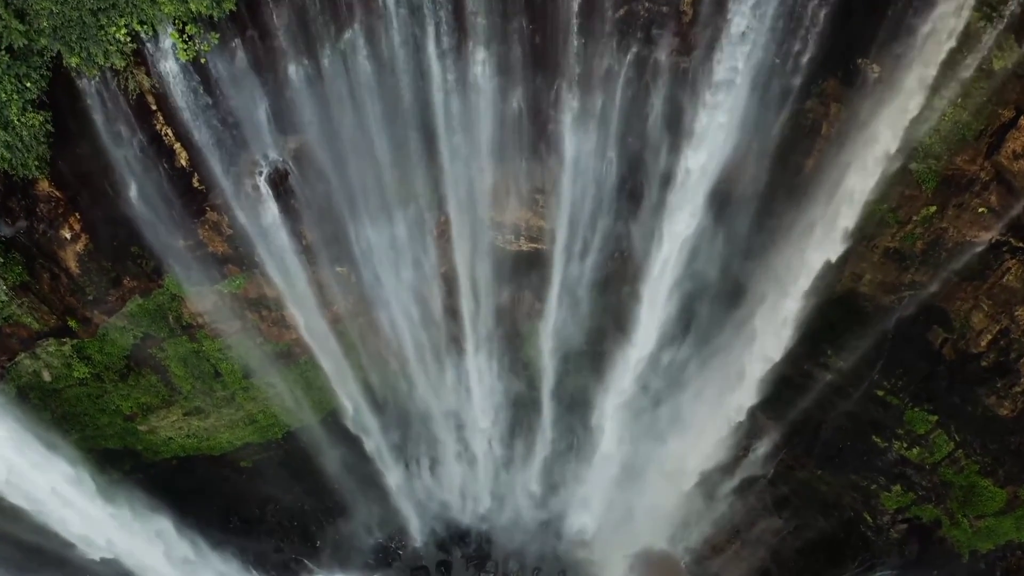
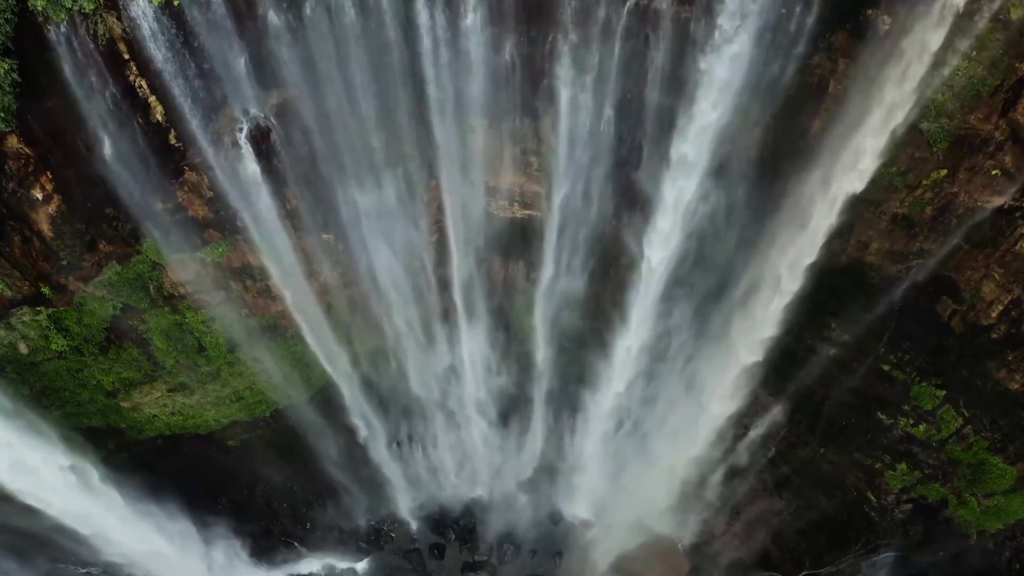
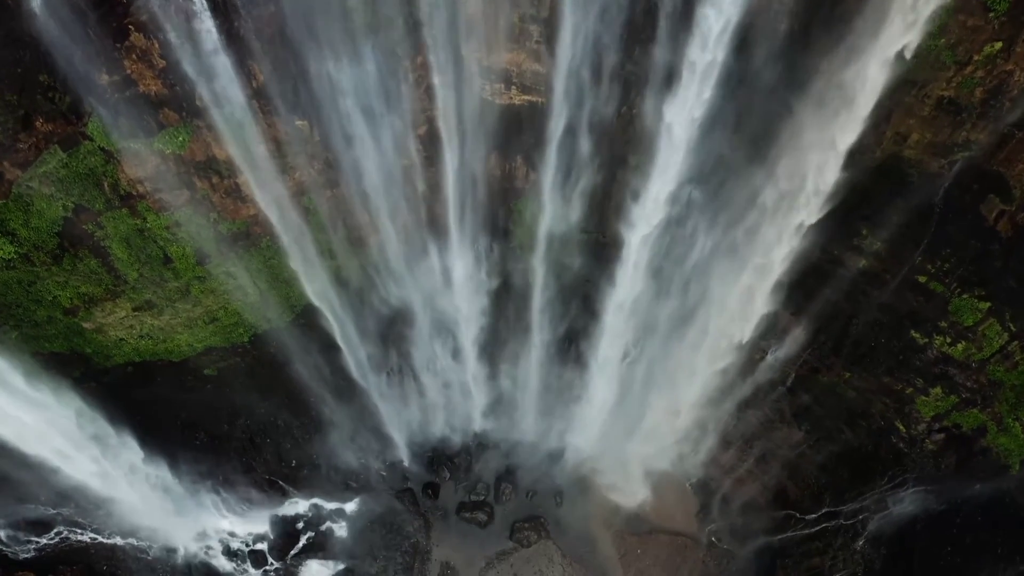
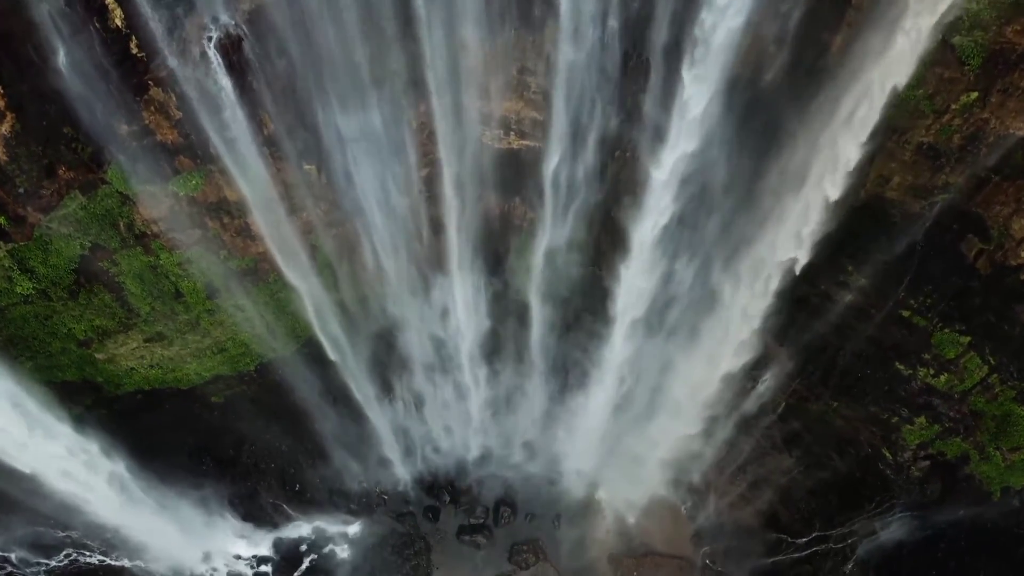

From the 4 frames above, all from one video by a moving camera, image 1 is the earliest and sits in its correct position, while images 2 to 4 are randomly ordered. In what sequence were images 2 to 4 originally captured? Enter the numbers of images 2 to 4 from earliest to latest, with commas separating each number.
2, 4, 3
